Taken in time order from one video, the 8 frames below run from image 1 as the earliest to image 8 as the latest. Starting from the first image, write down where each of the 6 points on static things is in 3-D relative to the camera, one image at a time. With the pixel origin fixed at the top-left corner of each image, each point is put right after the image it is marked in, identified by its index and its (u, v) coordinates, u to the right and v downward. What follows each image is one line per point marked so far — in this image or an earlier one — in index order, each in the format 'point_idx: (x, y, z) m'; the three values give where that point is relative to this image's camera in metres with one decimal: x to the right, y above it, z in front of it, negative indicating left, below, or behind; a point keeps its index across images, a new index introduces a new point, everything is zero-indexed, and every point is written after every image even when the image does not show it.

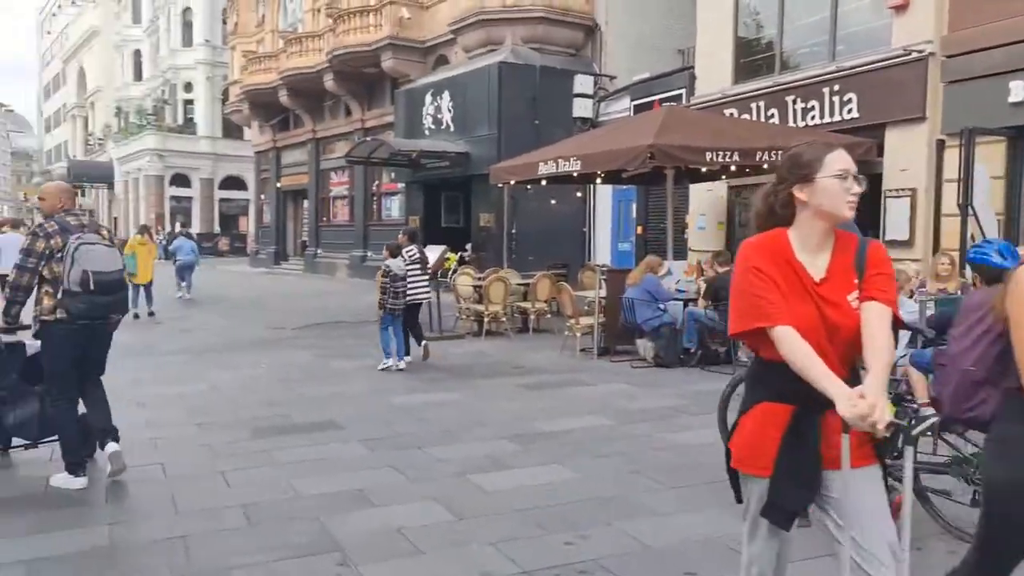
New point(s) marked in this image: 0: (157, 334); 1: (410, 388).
0: (-5.6, -0.7, +13.2) m
1: (-1.0, -1.0, +8.3) m
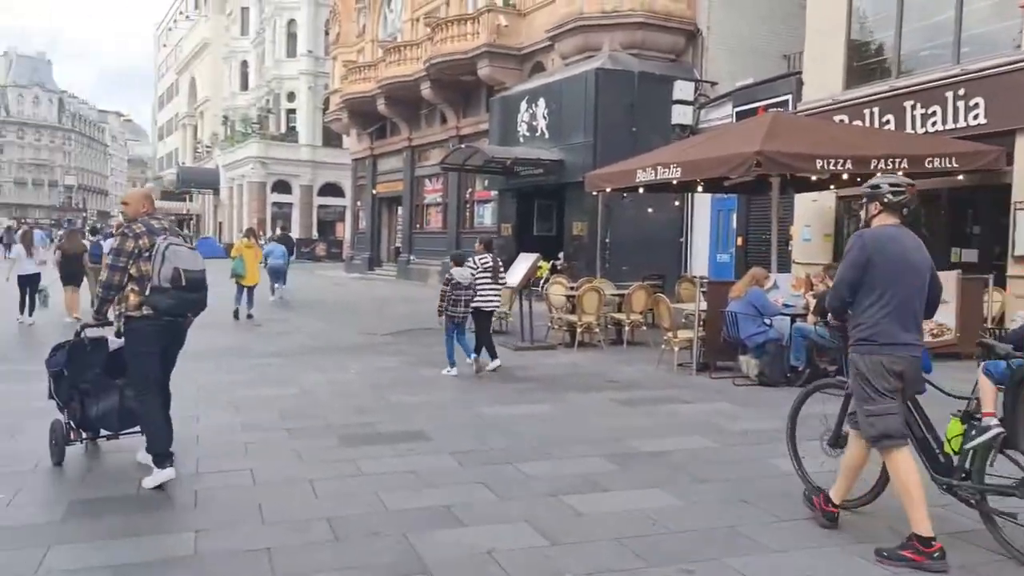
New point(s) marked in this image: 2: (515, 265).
0: (-4.2, -0.8, +13.4) m
1: (-0.1, -1.1, +8.1) m
2: (+0.1, +0.3, +12.1) m
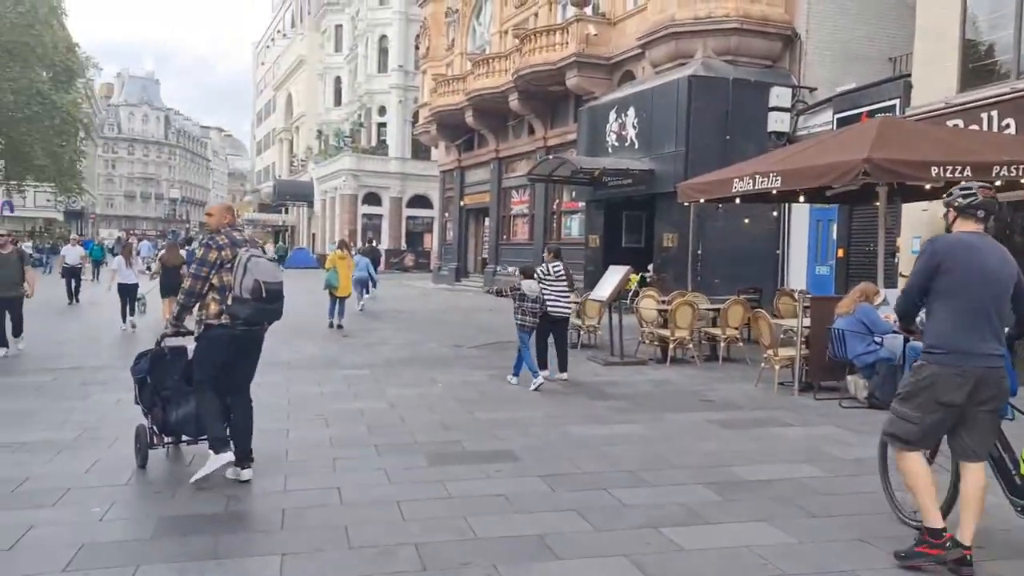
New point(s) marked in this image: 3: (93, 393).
0: (-2.8, -0.9, +13.6) m
1: (+0.7, -1.2, +7.8) m
2: (+1.3, +0.1, +11.8) m
3: (-4.5, -1.2, +9.0) m
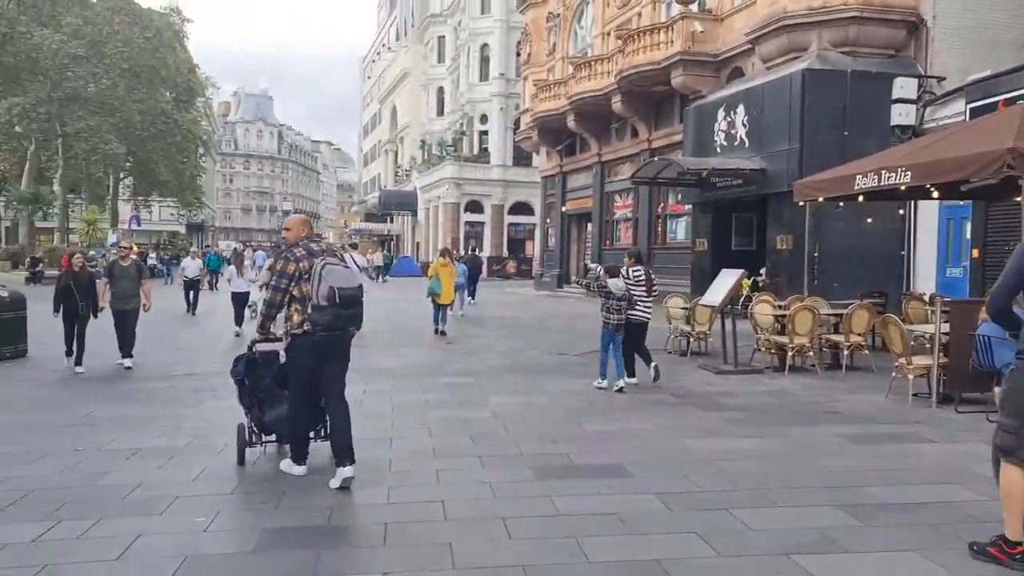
0: (-1.1, -1.0, +13.5) m
1: (+1.7, -1.3, +7.3) m
2: (+2.8, +0.1, +11.3) m
3: (-3.4, -1.2, +9.2) m
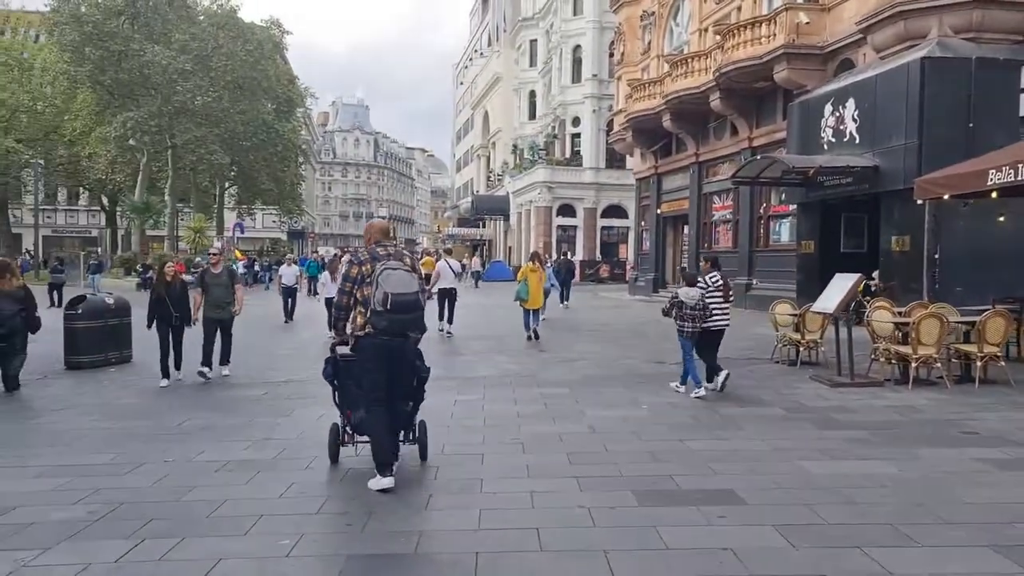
0: (+0.4, -1.1, +13.1) m
1: (+2.5, -1.3, +6.7) m
2: (+4.0, 0.0, +10.5) m
3: (-2.3, -1.3, +9.1) m
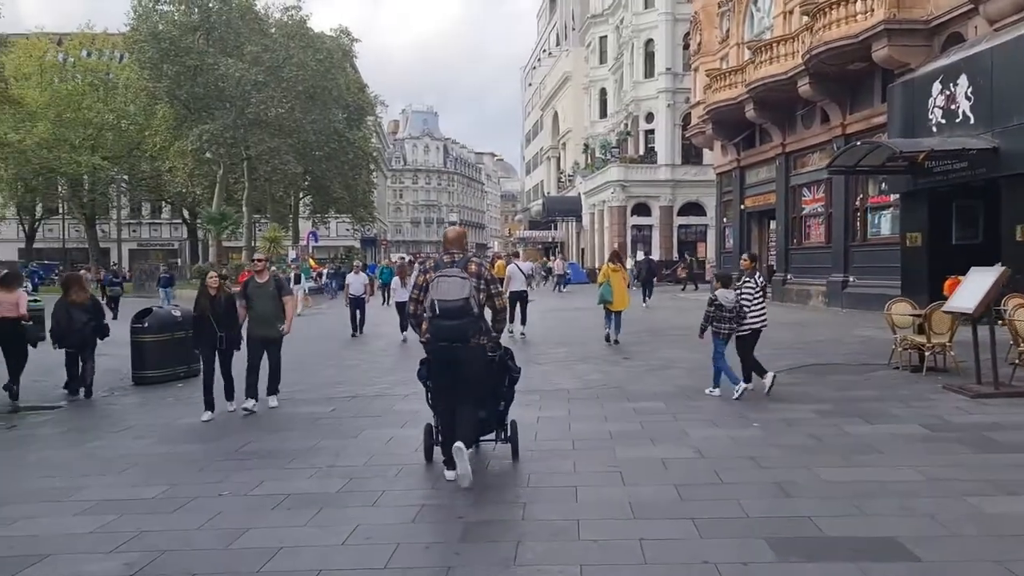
0: (+1.6, -1.2, +12.0) m
1: (+3.2, -1.3, +5.5) m
2: (+5.0, +0.1, +9.1) m
3: (-1.4, -1.4, +8.3) m
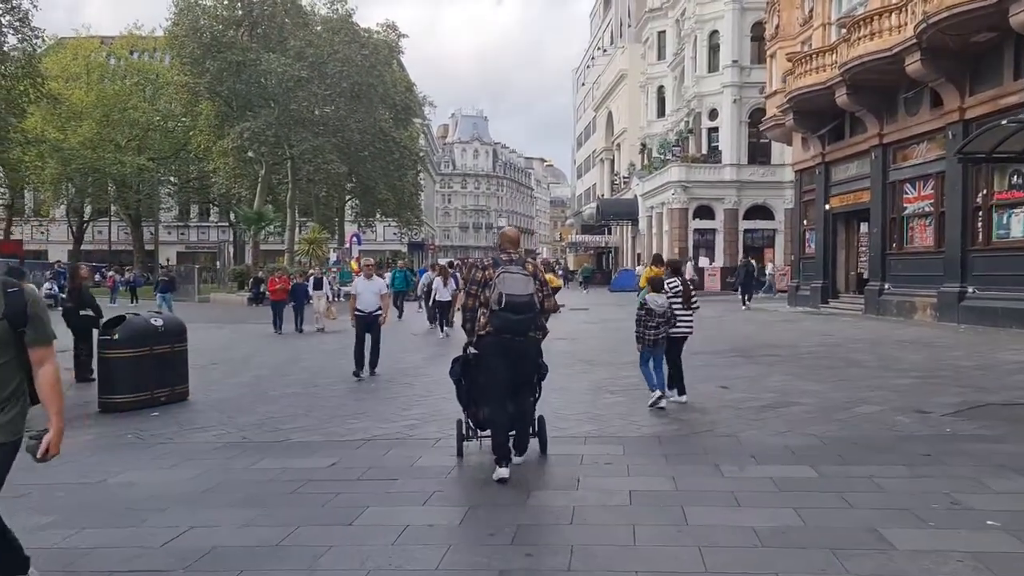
0: (+2.3, -1.3, +9.1) m
1: (+3.5, -1.4, +2.5) m
2: (+5.5, -0.1, +6.0) m
3: (-0.9, -1.4, +5.5) m
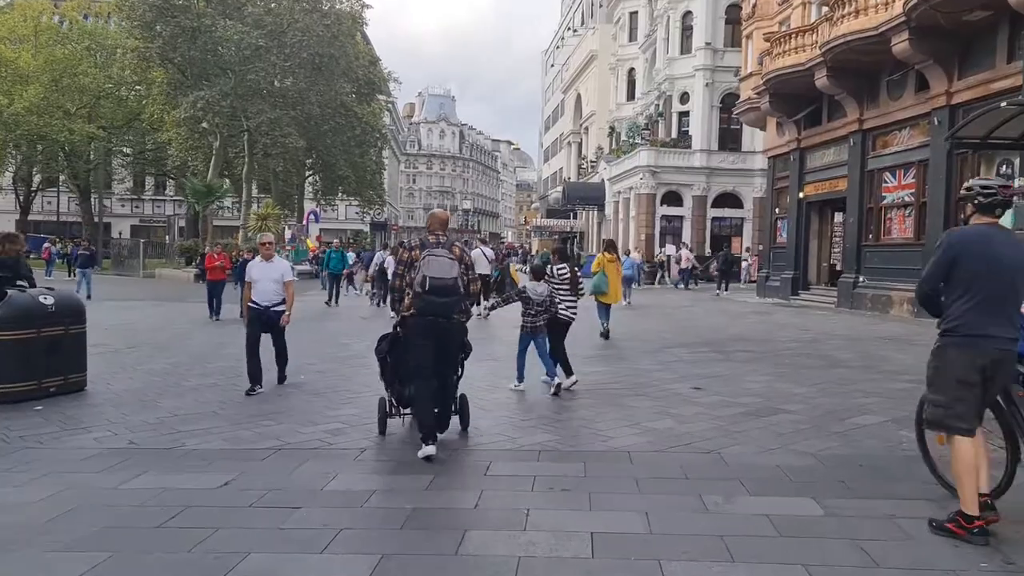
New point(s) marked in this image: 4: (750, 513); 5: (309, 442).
0: (+1.8, -1.2, +7.9) m
1: (+3.3, -1.4, +1.3) m
2: (+5.2, -0.1, +5.0) m
3: (-1.3, -1.3, +4.2) m
4: (+1.4, -1.3, +4.8) m
5: (-1.6, -1.2, +6.7) m
